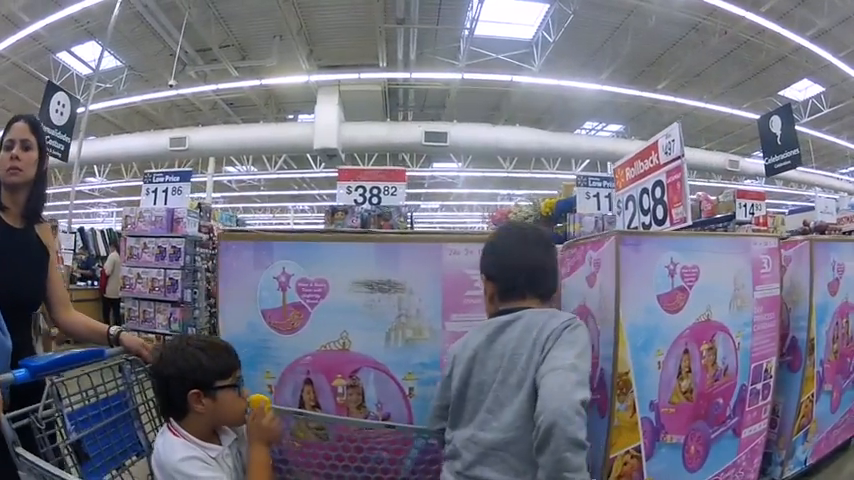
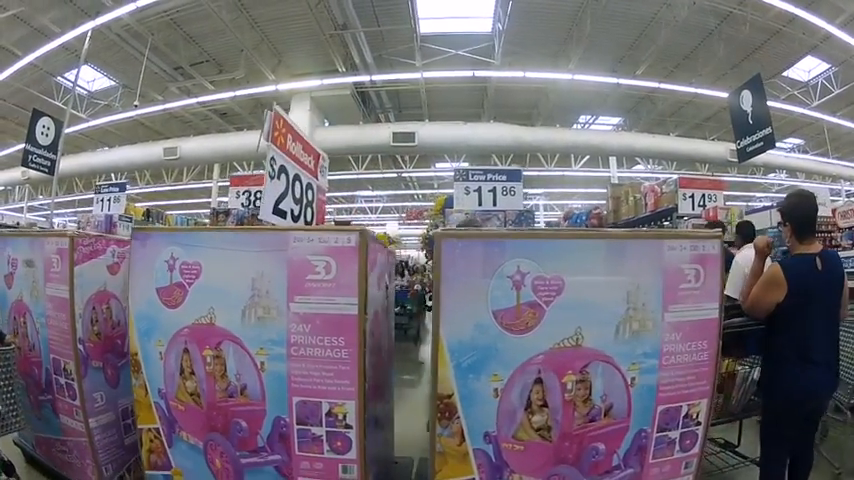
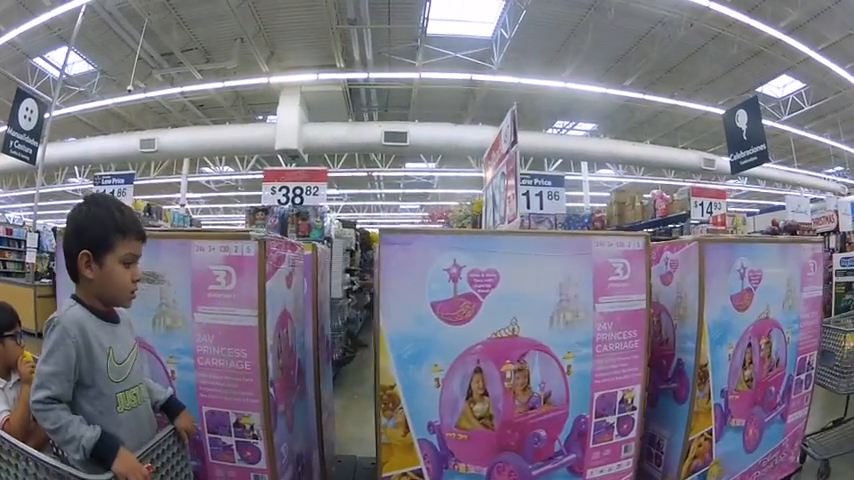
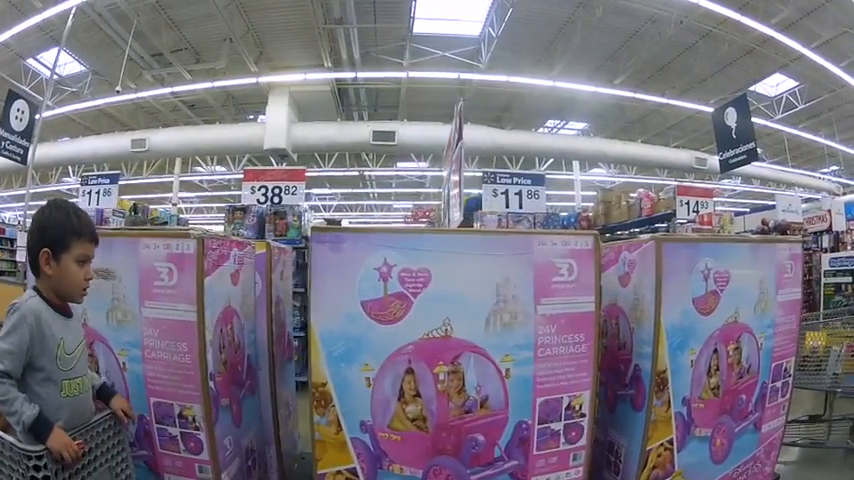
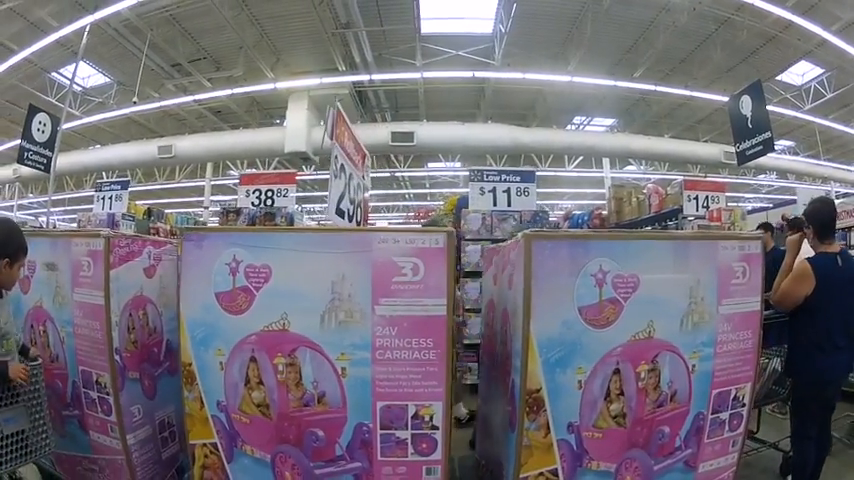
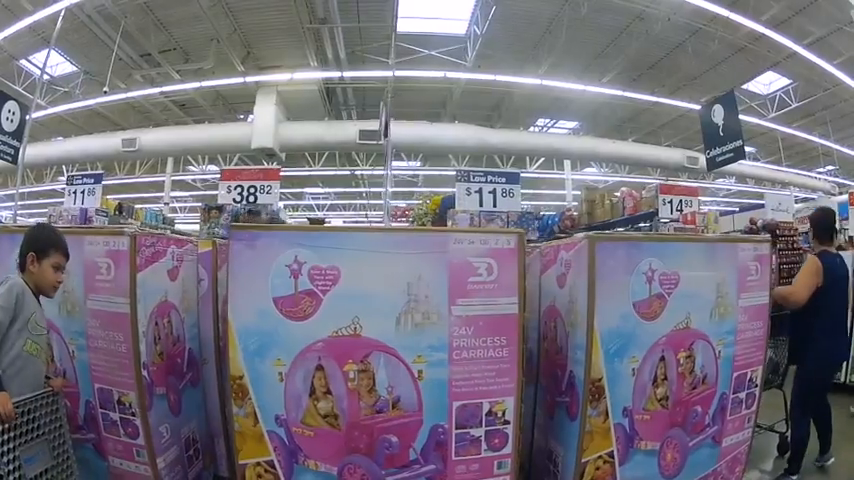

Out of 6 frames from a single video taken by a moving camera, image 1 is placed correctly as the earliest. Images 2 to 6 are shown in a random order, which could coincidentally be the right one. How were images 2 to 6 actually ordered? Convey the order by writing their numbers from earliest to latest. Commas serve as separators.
3, 4, 6, 5, 2
